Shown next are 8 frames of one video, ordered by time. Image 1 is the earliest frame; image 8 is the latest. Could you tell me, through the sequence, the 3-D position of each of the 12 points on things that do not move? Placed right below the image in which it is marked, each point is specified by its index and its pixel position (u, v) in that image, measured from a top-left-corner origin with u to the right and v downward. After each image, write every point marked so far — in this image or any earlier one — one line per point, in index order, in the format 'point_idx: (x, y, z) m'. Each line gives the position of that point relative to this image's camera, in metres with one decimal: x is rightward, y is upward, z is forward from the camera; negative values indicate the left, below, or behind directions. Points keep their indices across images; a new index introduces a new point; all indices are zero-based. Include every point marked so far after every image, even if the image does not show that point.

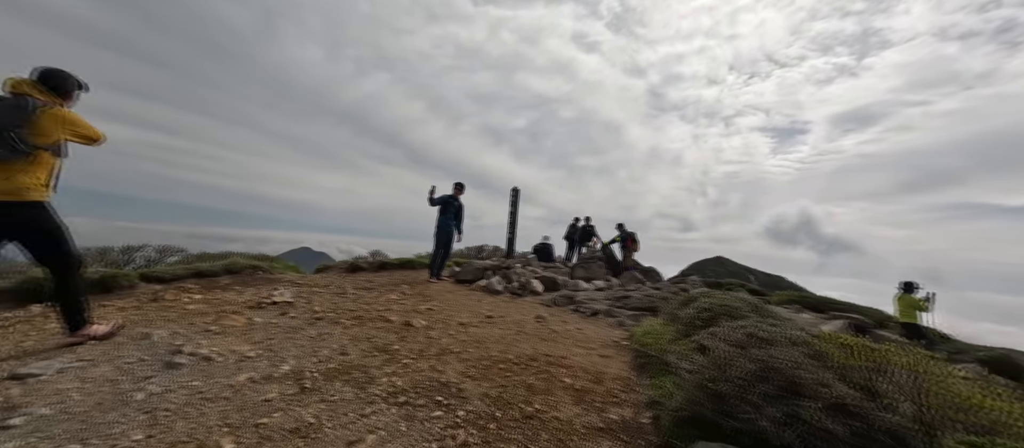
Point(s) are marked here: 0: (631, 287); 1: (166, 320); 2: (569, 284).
0: (+3.0, -1.6, +9.0) m
1: (-4.0, -1.1, +4.1) m
2: (+1.4, -1.5, +9.1) m
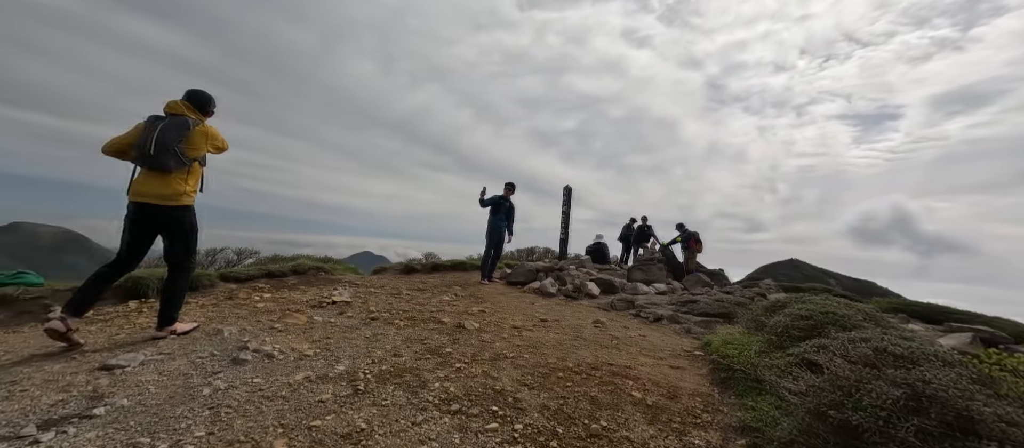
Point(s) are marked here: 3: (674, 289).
0: (+4.3, -1.5, +8.3) m
1: (-3.3, -1.1, +4.4) m
2: (+2.7, -1.5, +8.5) m
3: (+4.1, -1.7, +9.1) m
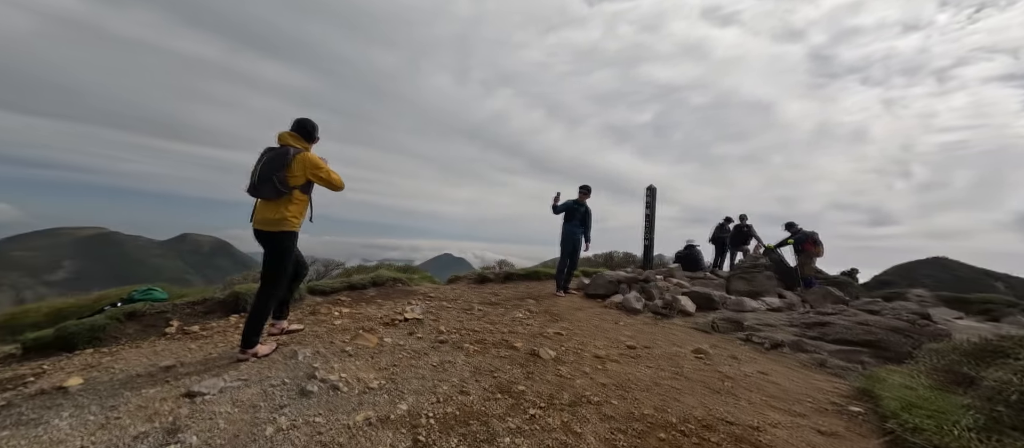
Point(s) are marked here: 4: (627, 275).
0: (+5.8, -1.6, +6.7) m
1: (-2.4, -1.4, +4.4) m
2: (+4.4, -1.6, +7.2) m
3: (+5.9, -1.7, +7.5) m
4: (+2.5, -1.1, +7.8) m
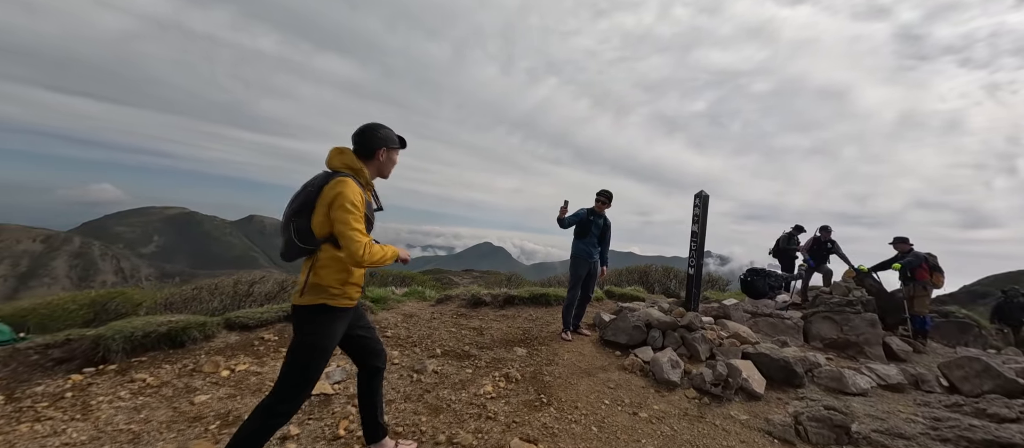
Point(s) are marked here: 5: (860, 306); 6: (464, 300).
0: (+5.5, -2.1, +4.1) m
1: (-3.0, -1.7, +2.7) m
2: (+4.1, -2.0, +4.8) m
3: (+5.6, -2.2, +4.9) m
4: (+2.3, -1.5, +5.6) m
5: (+7.2, -1.7, +7.4) m
6: (-1.1, -1.7, +7.9) m
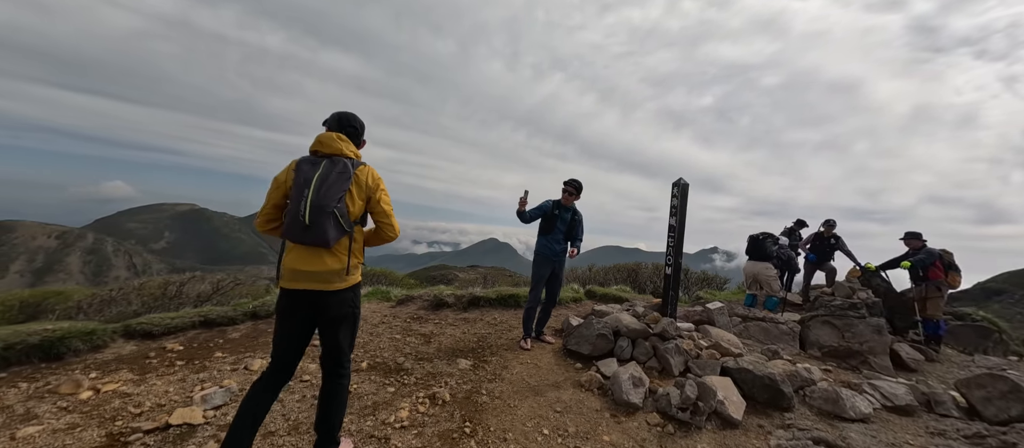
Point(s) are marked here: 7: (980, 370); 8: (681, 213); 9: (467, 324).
0: (+4.7, -2.0, +3.3) m
1: (-3.7, -1.6, +2.1) m
2: (+3.4, -1.9, +4.0) m
3: (+4.9, -2.1, +4.1) m
4: (+1.6, -1.4, +4.8) m
5: (+6.5, -1.6, +6.6) m
6: (-1.7, -1.5, +7.2) m
7: (+9.0, -2.8, +6.9) m
8: (+2.4, +0.2, +5.1) m
9: (-0.8, -1.7, +6.1) m
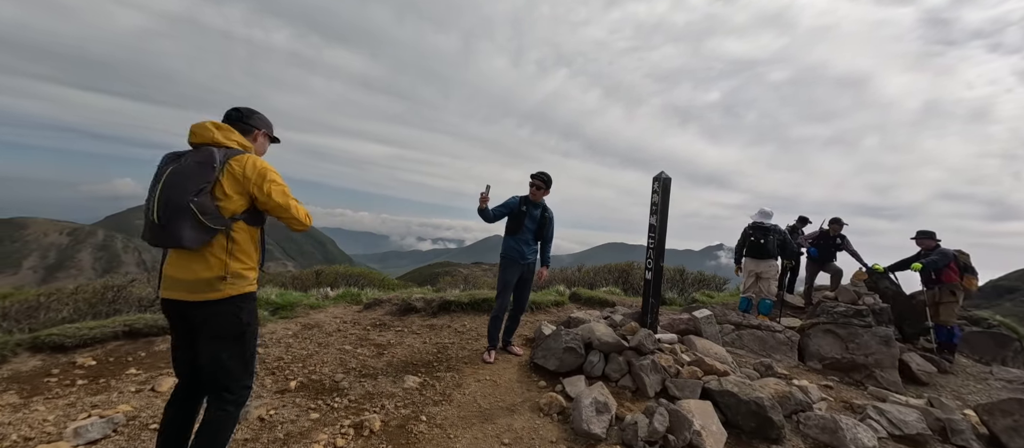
0: (+4.2, -2.0, +2.7) m
1: (-4.2, -1.6, +1.6) m
2: (+2.9, -1.9, +3.5) m
3: (+4.4, -2.1, +3.6) m
4: (+1.1, -1.4, +4.3) m
5: (+6.0, -1.6, +6.0) m
6: (-2.2, -1.5, +6.7) m
7: (+8.6, -2.8, +6.3) m
8: (+1.9, +0.2, +4.6) m
9: (-1.3, -1.7, +5.6) m
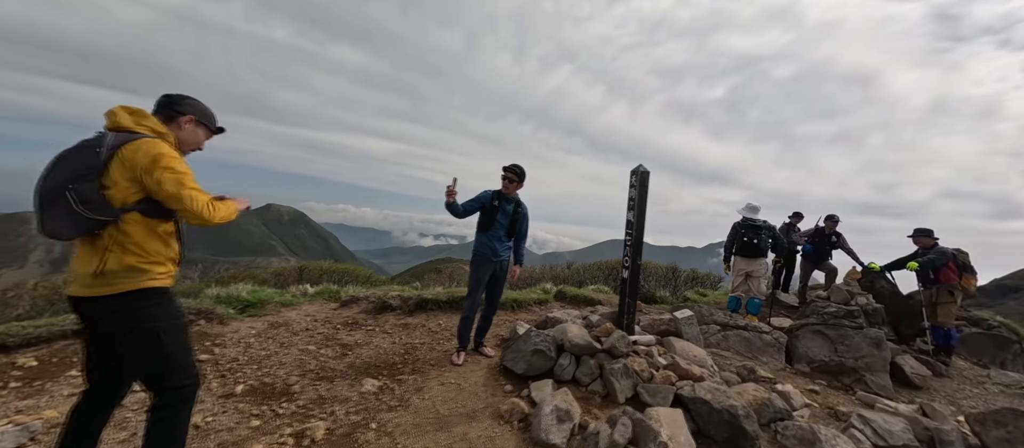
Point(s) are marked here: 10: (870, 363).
0: (+3.8, -2.0, +2.5) m
1: (-4.6, -1.6, +1.4) m
2: (+2.5, -1.9, +3.3) m
3: (+4.0, -2.1, +3.3) m
4: (+0.7, -1.3, +4.1) m
5: (+5.6, -1.5, +5.7) m
6: (-2.6, -1.4, +6.5) m
7: (+8.2, -2.7, +6.1) m
8: (+1.5, +0.2, +4.3) m
9: (-1.6, -1.6, +5.4) m
10: (+5.1, -2.0, +5.1) m
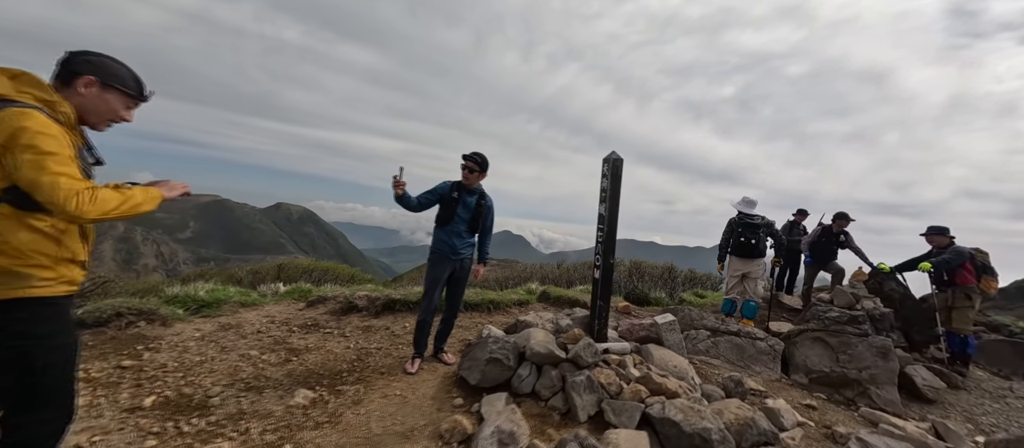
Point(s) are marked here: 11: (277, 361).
0: (+3.3, -1.9, +2.0) m
1: (-5.2, -1.5, +1.1) m
2: (+2.0, -1.8, +2.8) m
3: (+3.5, -2.0, +2.8) m
4: (+0.3, -1.3, +3.6) m
5: (+5.2, -1.5, +5.2) m
6: (-3.0, -1.4, +6.2) m
7: (+7.7, -2.7, +5.5) m
8: (+1.1, +0.3, +3.9) m
9: (-2.1, -1.5, +5.0) m
10: (+4.6, -1.9, +4.5) m
11: (-2.6, -1.5, +4.0) m
